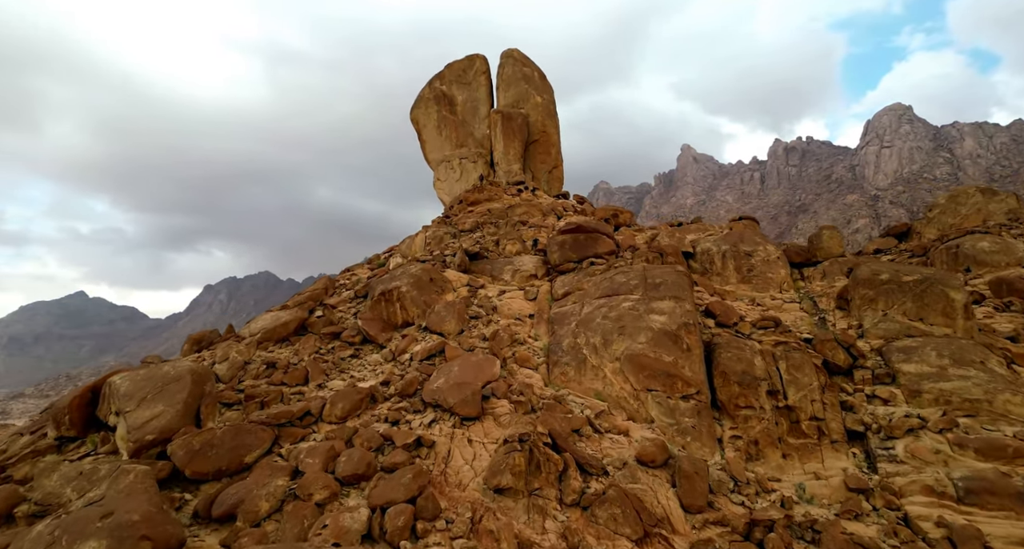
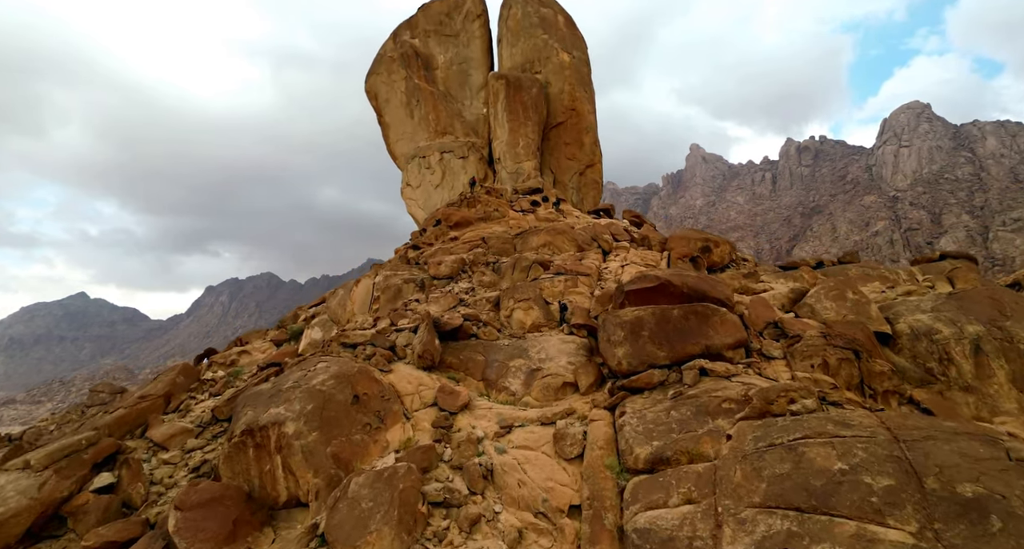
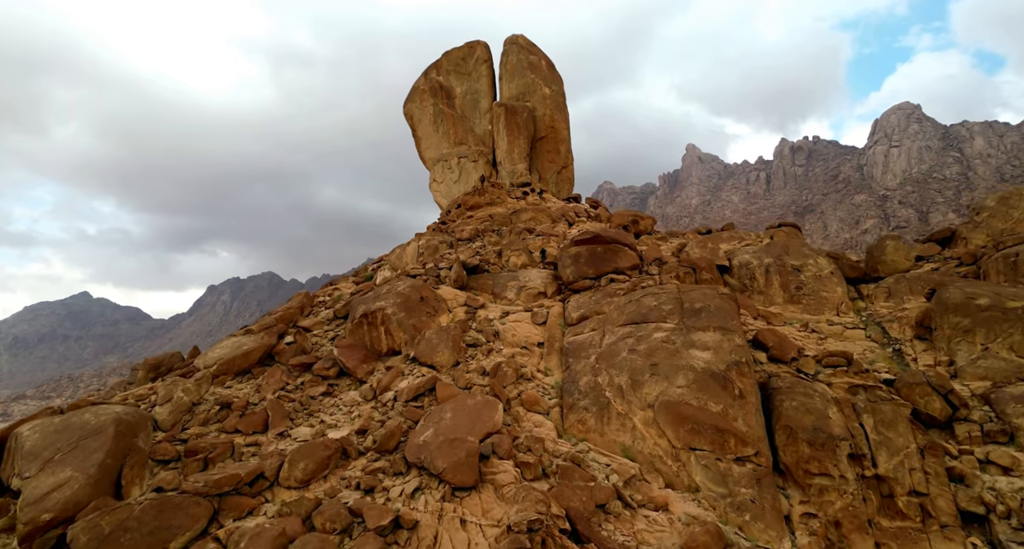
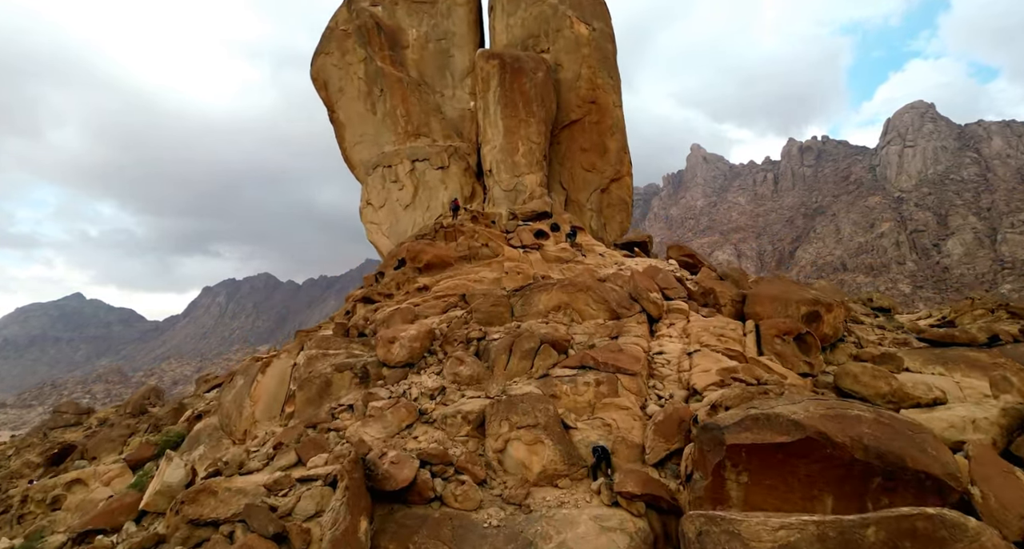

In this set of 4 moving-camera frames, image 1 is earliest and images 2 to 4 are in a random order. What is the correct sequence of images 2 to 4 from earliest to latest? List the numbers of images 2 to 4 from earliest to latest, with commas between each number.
3, 2, 4
